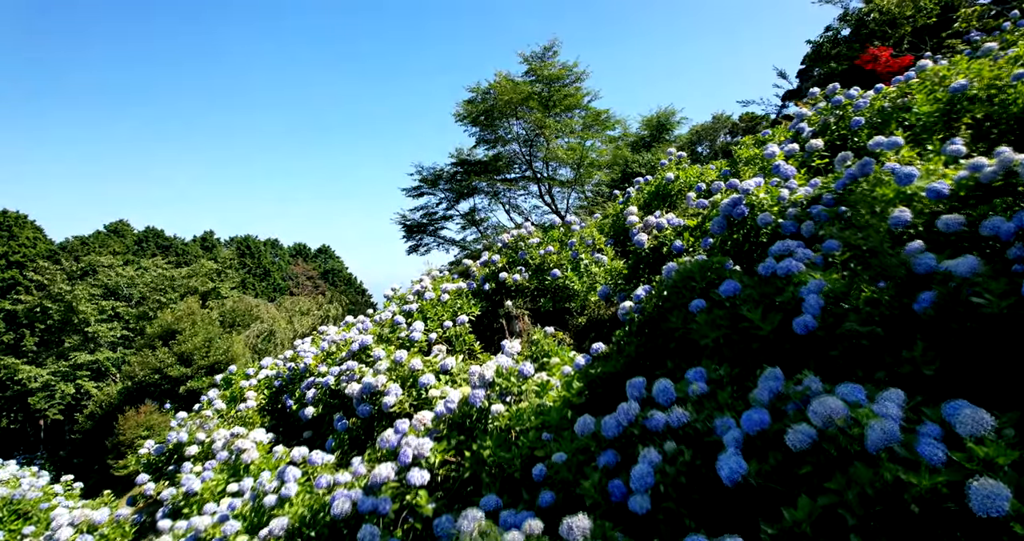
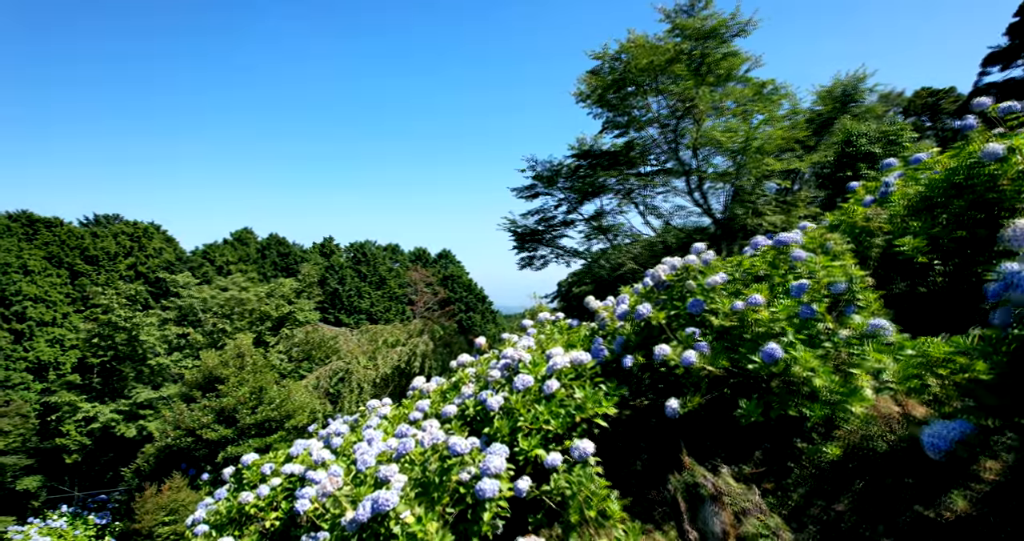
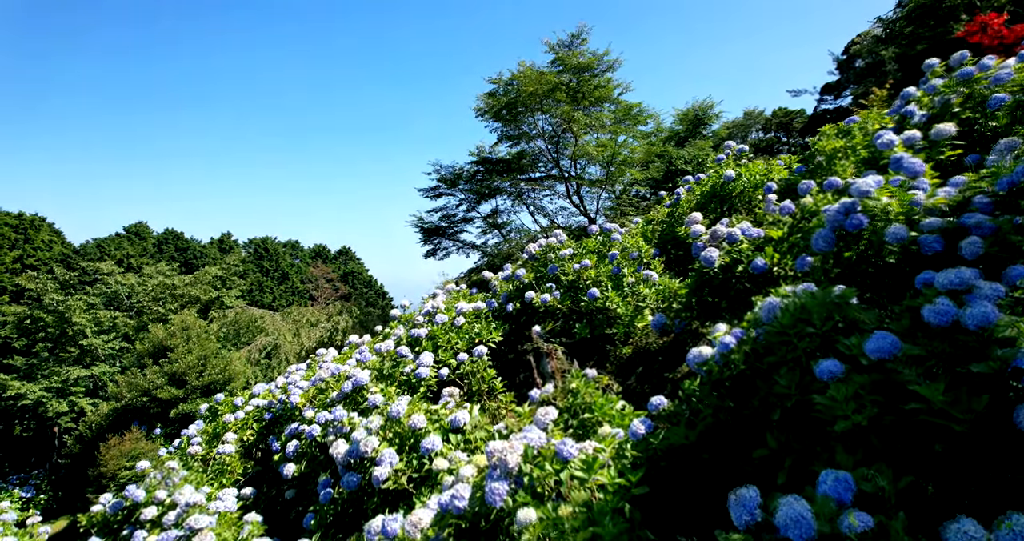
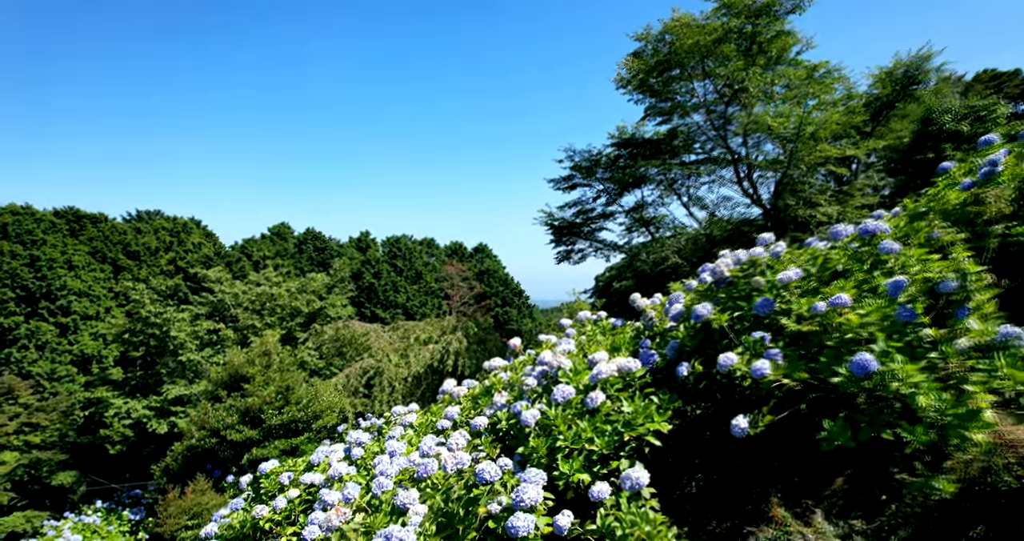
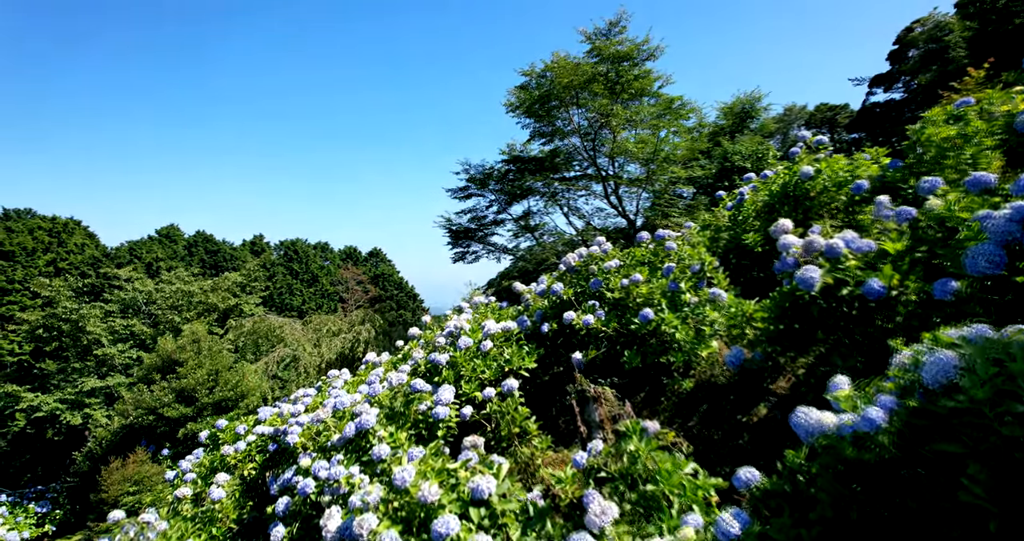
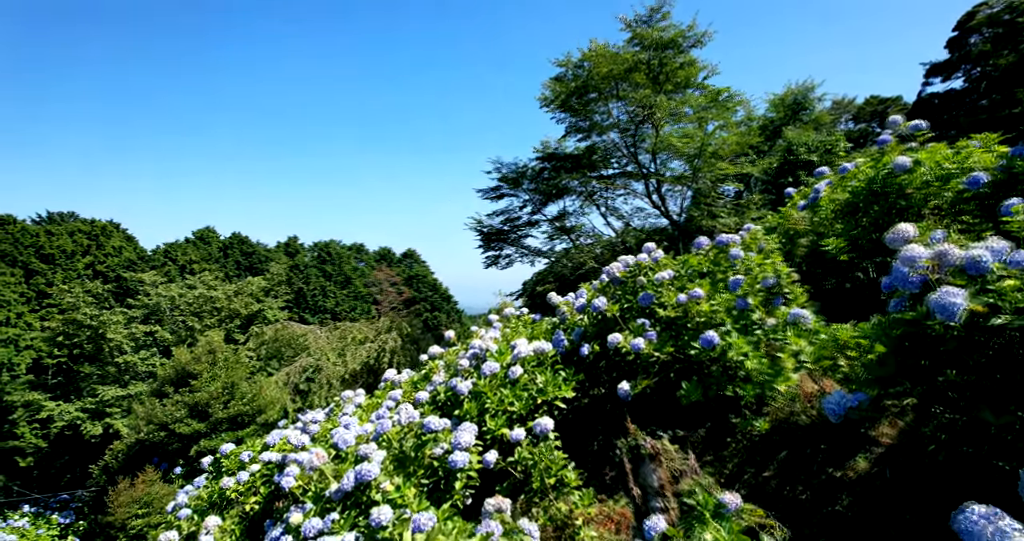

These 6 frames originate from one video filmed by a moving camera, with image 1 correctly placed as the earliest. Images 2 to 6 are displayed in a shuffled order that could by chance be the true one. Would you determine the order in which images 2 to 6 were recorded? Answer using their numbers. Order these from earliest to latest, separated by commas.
3, 5, 6, 2, 4
